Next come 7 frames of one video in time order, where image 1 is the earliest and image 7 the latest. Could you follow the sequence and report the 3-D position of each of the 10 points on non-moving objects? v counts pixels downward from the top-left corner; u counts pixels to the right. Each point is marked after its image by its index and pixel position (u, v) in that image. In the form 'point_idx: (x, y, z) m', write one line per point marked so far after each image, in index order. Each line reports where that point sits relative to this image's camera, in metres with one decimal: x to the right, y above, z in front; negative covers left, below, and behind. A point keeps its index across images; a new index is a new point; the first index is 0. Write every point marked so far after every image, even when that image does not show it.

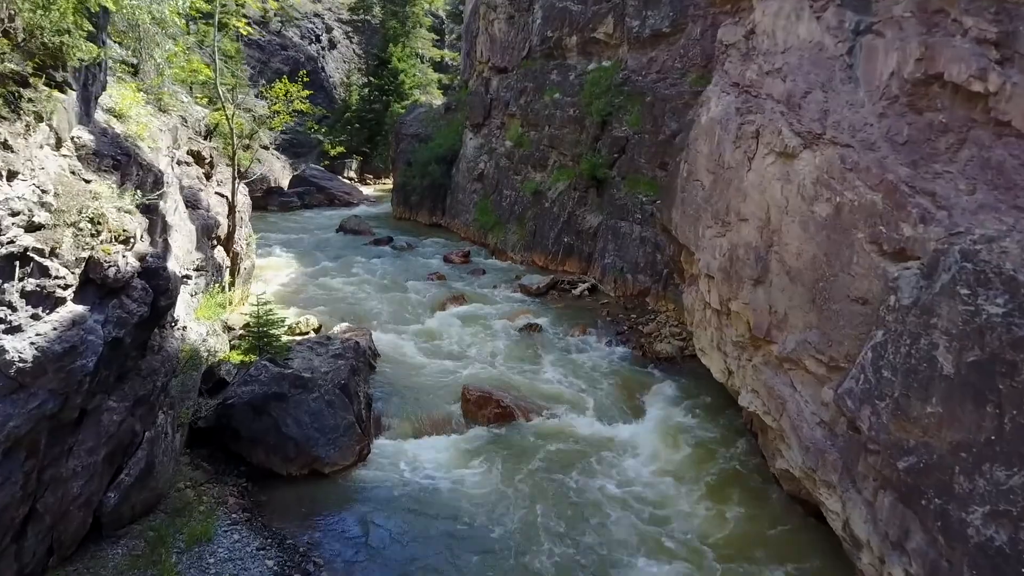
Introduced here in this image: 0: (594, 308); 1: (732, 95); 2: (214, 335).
0: (+1.7, -0.4, +16.8) m
1: (+2.5, +2.2, +9.5) m
2: (-4.0, -0.6, +11.1) m
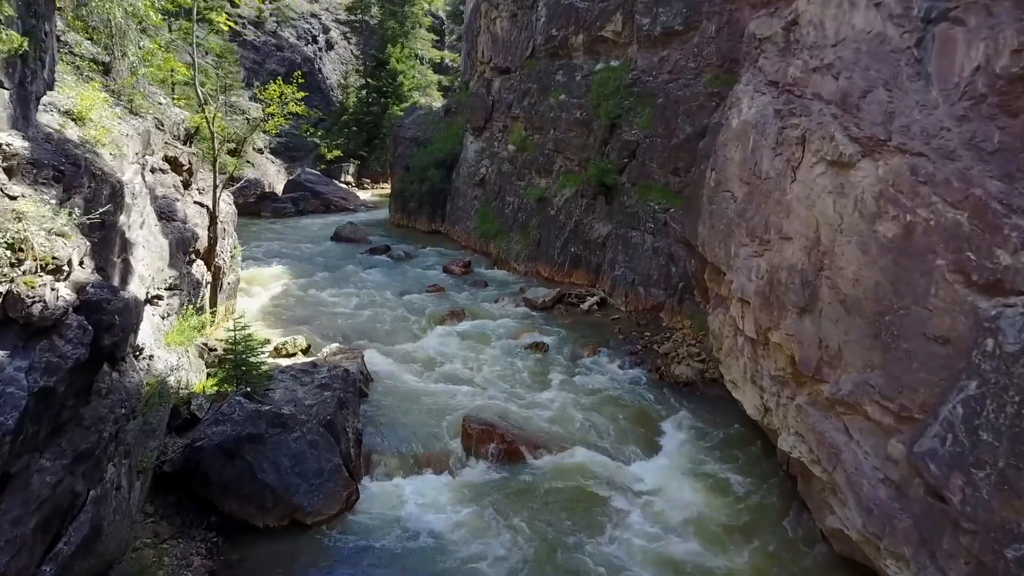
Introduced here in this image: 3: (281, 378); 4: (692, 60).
0: (+1.8, -0.7, +15.7) m
1: (+2.6, +1.9, +8.4) m
2: (-3.9, -0.9, +10.0) m
3: (-2.9, -1.1, +10.2) m
4: (+3.7, +4.8, +17.5) m
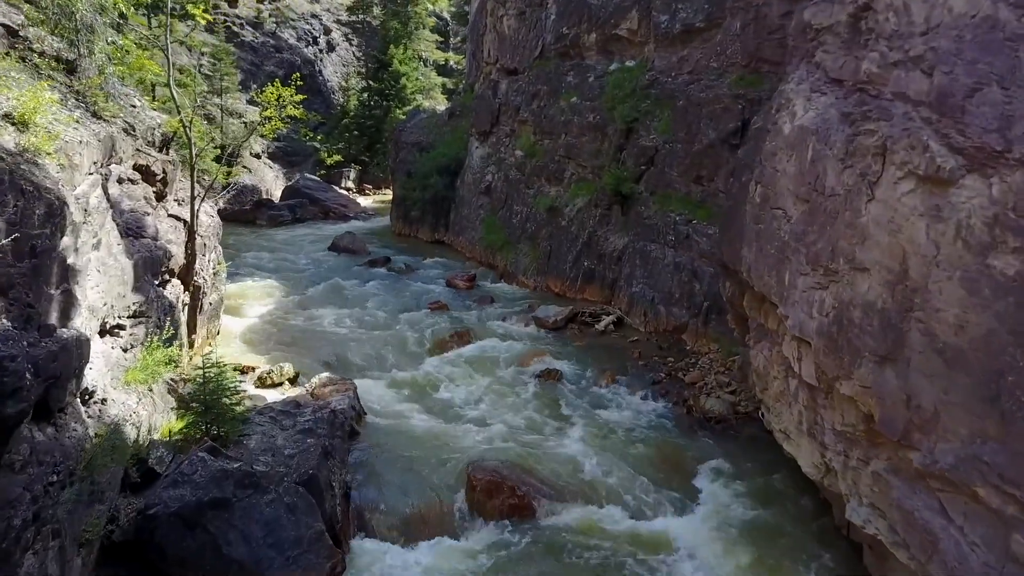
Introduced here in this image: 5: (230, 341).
0: (+1.9, -1.0, +14.3) m
1: (+2.7, +1.6, +7.0) m
2: (-3.8, -1.2, +8.7) m
3: (-2.7, -1.4, +8.9) m
4: (+3.9, +4.4, +16.2) m
5: (-4.7, -0.9, +13.9) m
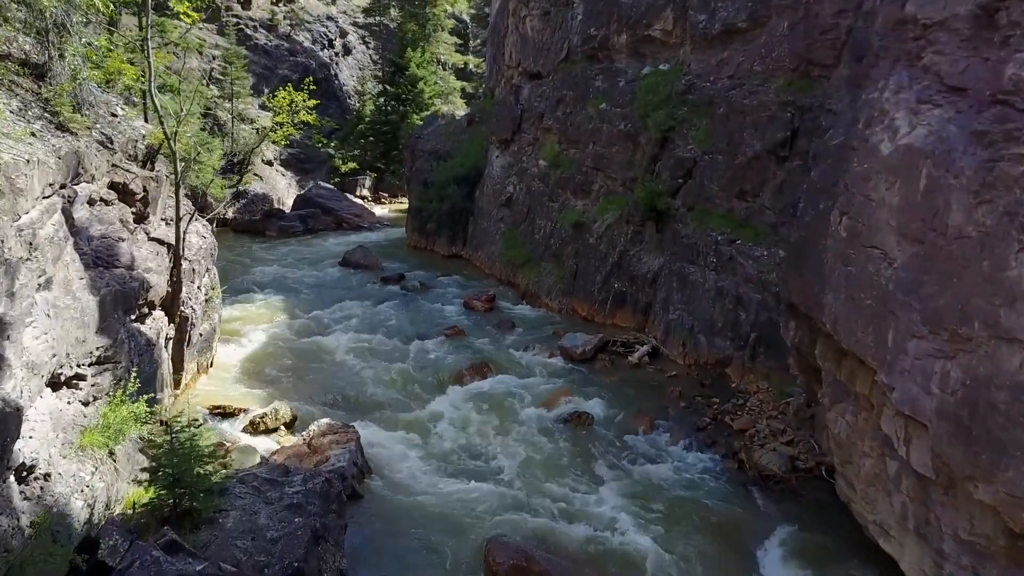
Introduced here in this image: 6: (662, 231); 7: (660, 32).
0: (+2.3, -1.5, +12.8) m
1: (+2.9, +1.2, +5.5) m
2: (-3.5, -1.6, +7.3) m
3: (-2.5, -1.8, +7.5) m
4: (+4.3, +4.0, +14.7) m
5: (-4.3, -1.3, +12.6) m
6: (+2.8, +1.1, +15.8) m
7: (+3.1, +5.3, +17.4) m
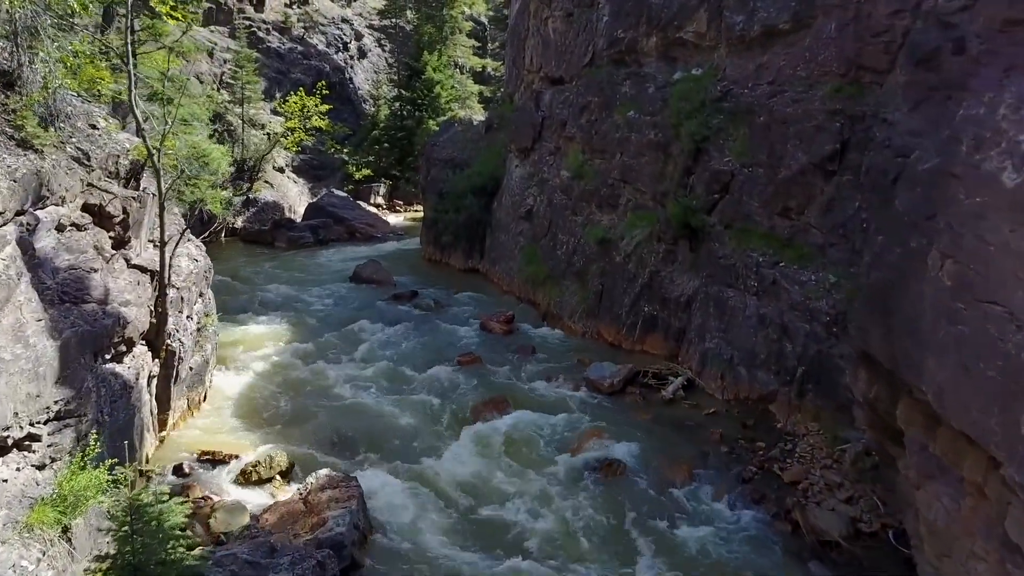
0: (+2.6, -1.9, +11.6) m
1: (+3.1, +0.8, +4.3) m
2: (-3.3, -2.0, +6.2) m
3: (-2.3, -2.2, +6.4) m
4: (+4.7, +3.5, +13.4) m
5: (-4.1, -1.7, +11.5) m
6: (+3.2, +0.7, +14.5) m
7: (+3.5, +4.9, +16.2) m
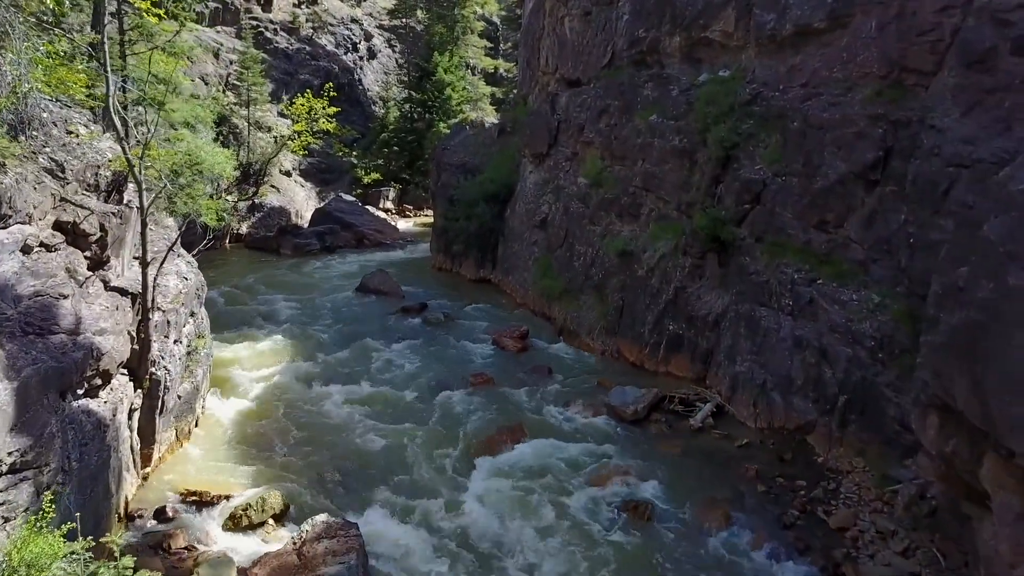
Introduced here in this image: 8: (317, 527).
0: (+2.8, -2.2, +10.6) m
1: (+3.2, +0.5, +3.3) m
2: (-3.2, -2.2, +5.3) m
3: (-2.2, -2.5, +5.5) m
4: (+4.9, +3.2, +12.4) m
5: (-3.8, -1.9, +10.6) m
6: (+3.4, +0.4, +13.6) m
7: (+3.8, +4.6, +15.2) m
8: (-1.8, -2.3, +8.0) m
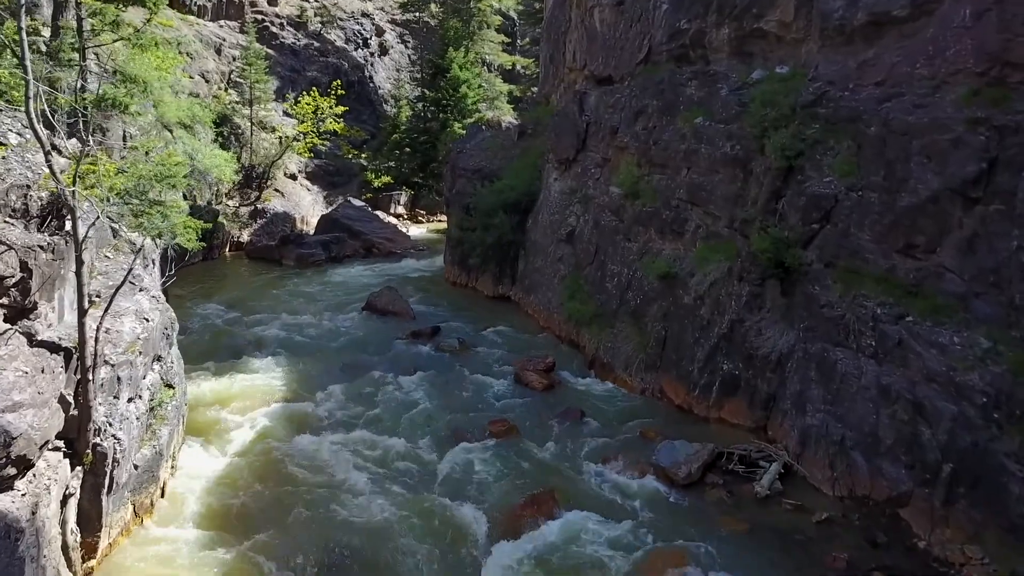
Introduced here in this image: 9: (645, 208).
0: (+3.1, -2.6, +8.7) m
1: (+3.4, +0.1, +1.4) m
2: (-2.9, -2.7, +3.4) m
3: (-1.9, -2.9, +3.6) m
4: (+5.3, +2.8, +10.4) m
5: (-3.5, -2.3, +8.8) m
6: (+3.8, -0.1, +11.6) m
7: (+4.2, +4.2, +13.2) m
8: (-1.6, -2.8, +6.1) m
9: (+2.4, +1.4, +14.9) m
